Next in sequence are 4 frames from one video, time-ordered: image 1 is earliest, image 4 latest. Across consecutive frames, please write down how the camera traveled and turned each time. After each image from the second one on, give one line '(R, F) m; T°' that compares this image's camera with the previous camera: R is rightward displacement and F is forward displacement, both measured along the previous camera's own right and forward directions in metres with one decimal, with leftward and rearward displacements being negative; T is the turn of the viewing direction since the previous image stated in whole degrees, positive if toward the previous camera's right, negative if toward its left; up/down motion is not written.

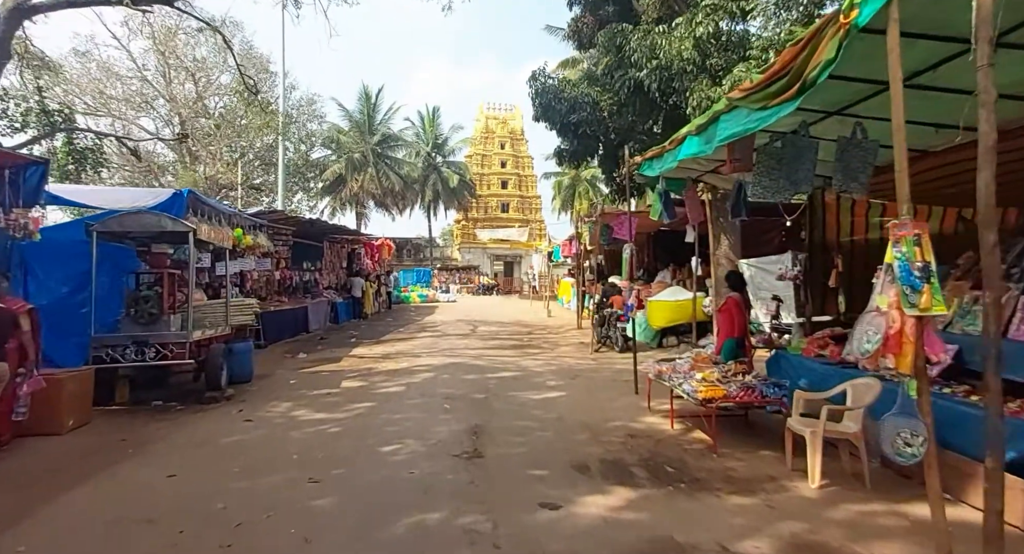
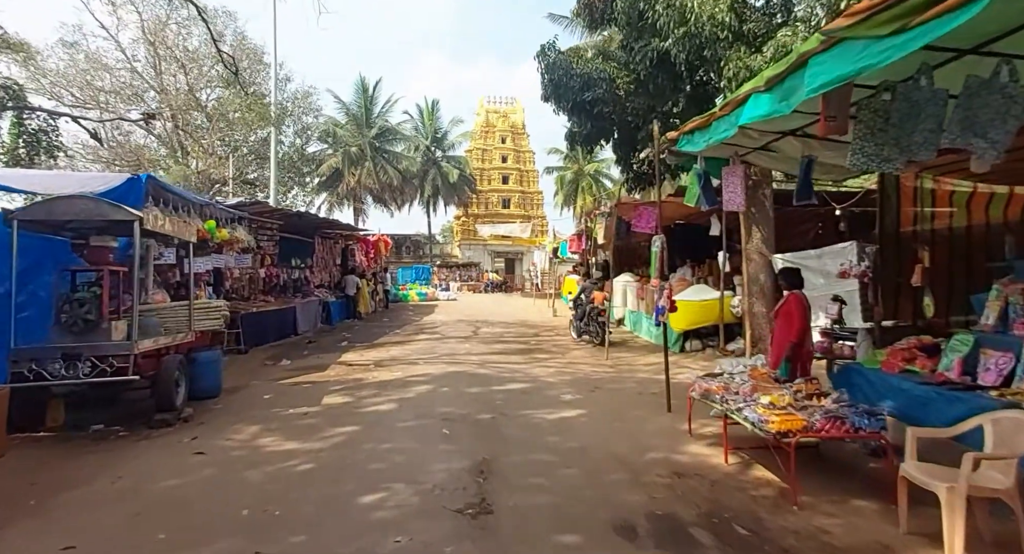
(-0.1, +1.2) m; 0°
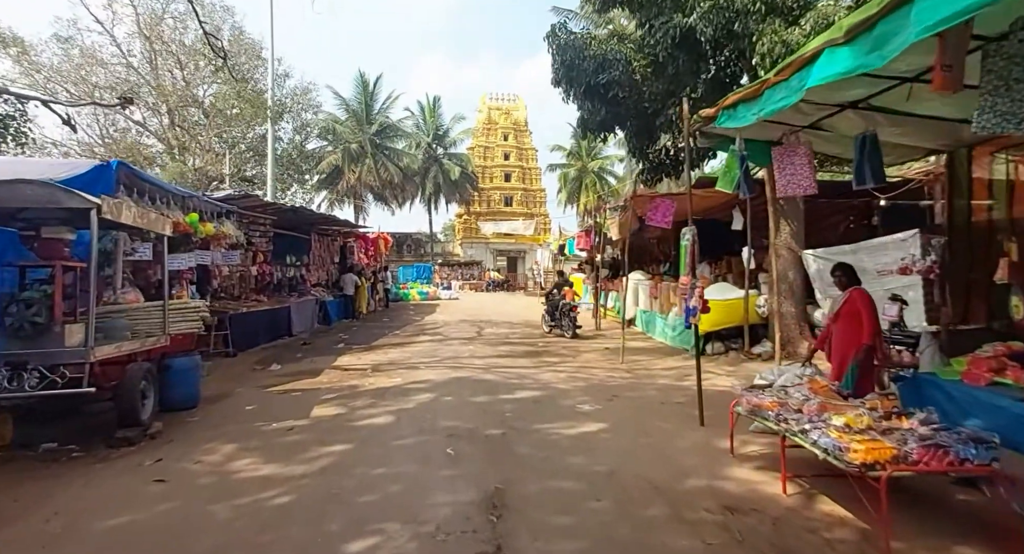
(-0.1, +0.7) m; 0°
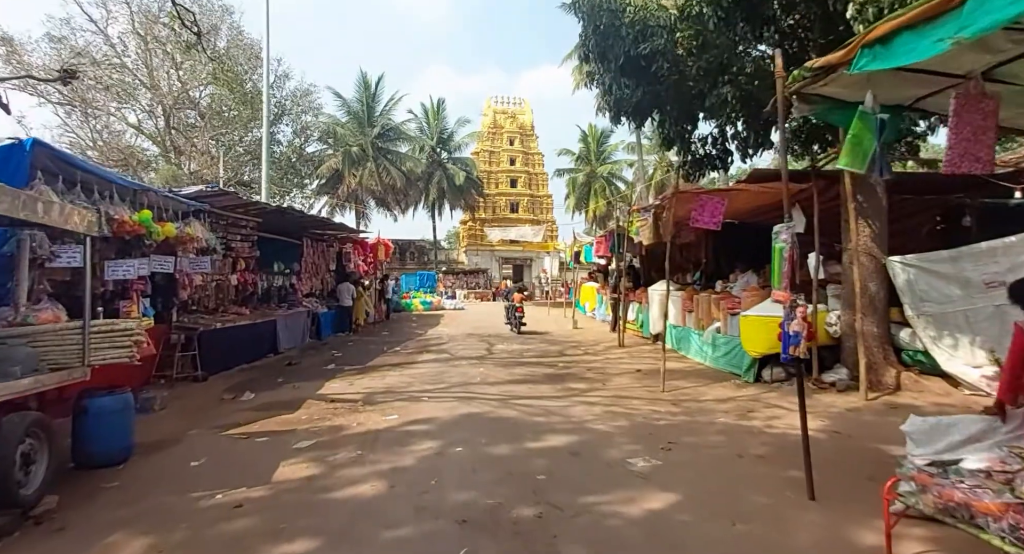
(-0.2, +1.6) m; 0°
